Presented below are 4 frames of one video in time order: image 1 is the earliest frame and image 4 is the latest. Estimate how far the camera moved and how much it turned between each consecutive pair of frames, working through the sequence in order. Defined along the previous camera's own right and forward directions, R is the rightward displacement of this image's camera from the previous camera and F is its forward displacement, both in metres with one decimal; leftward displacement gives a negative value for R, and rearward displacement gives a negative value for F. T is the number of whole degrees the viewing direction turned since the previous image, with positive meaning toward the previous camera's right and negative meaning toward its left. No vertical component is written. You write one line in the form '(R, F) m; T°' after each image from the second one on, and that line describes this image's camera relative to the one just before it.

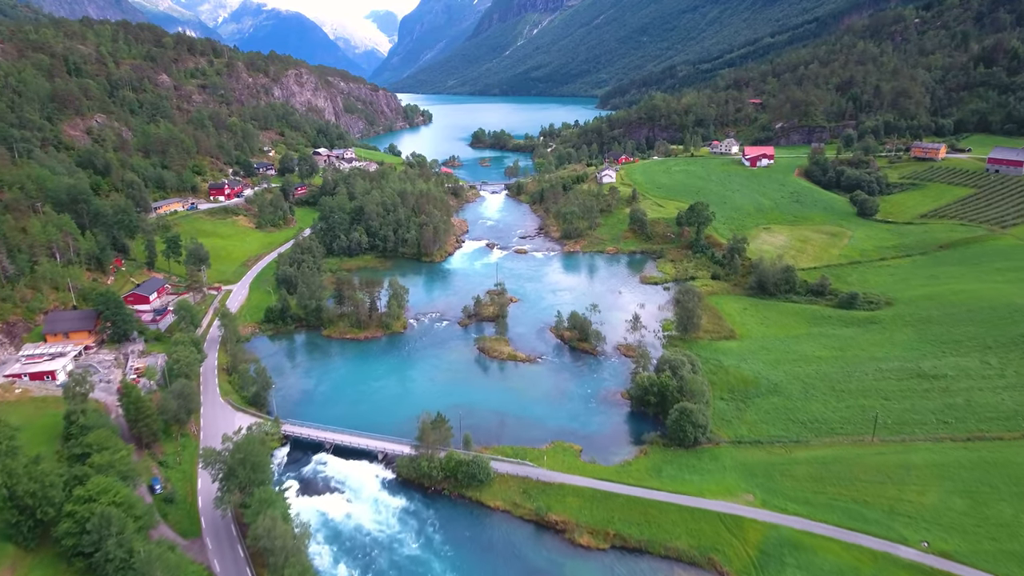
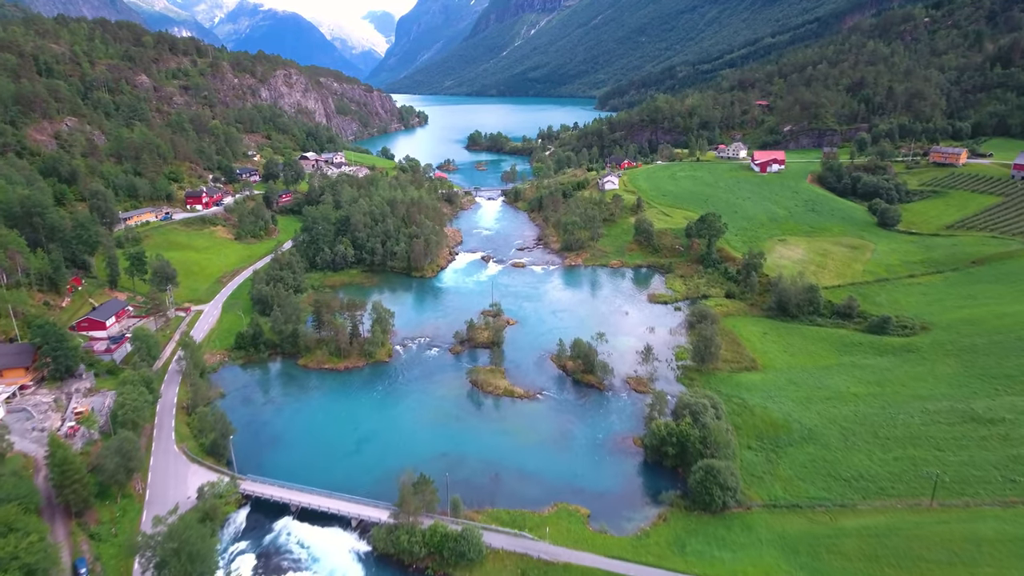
(+0.1, +5.2) m; 0°
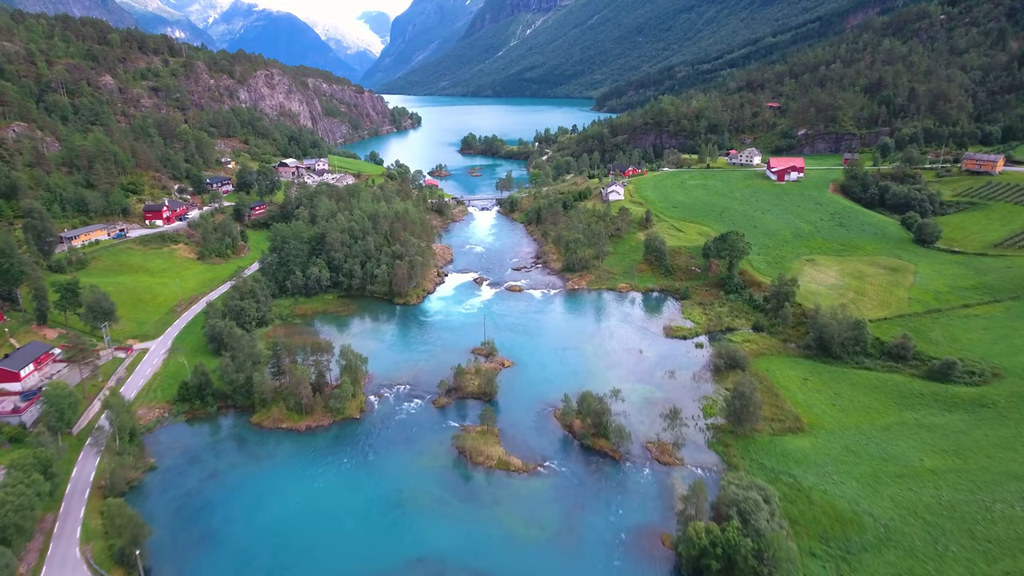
(+0.1, +7.8) m; 0°
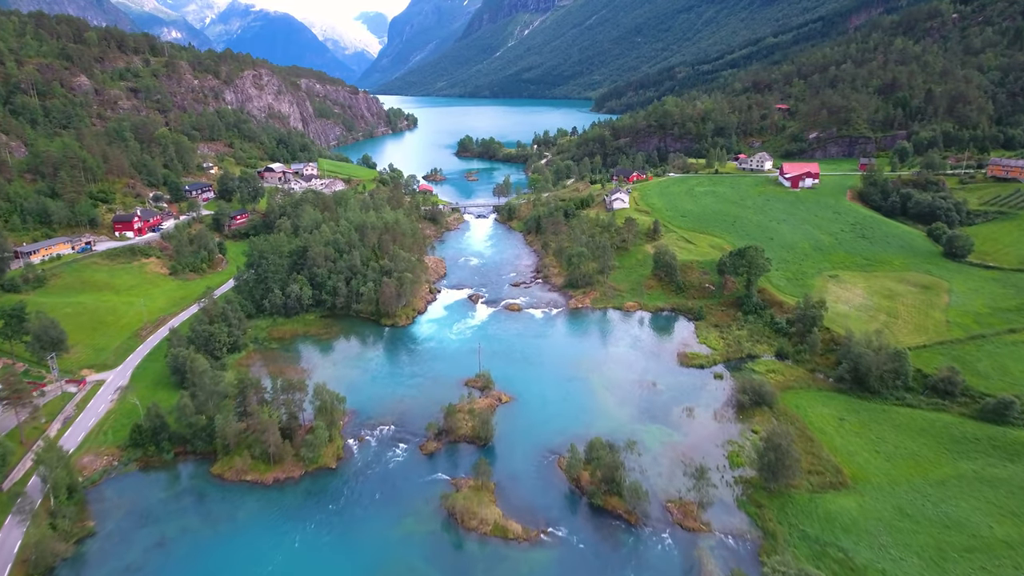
(0.0, +5.0) m; 0°
